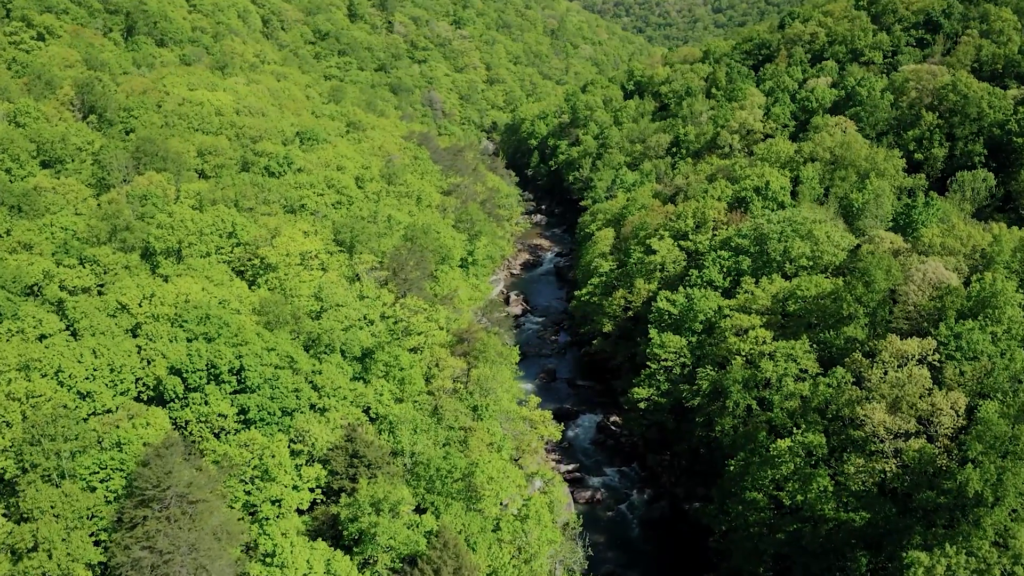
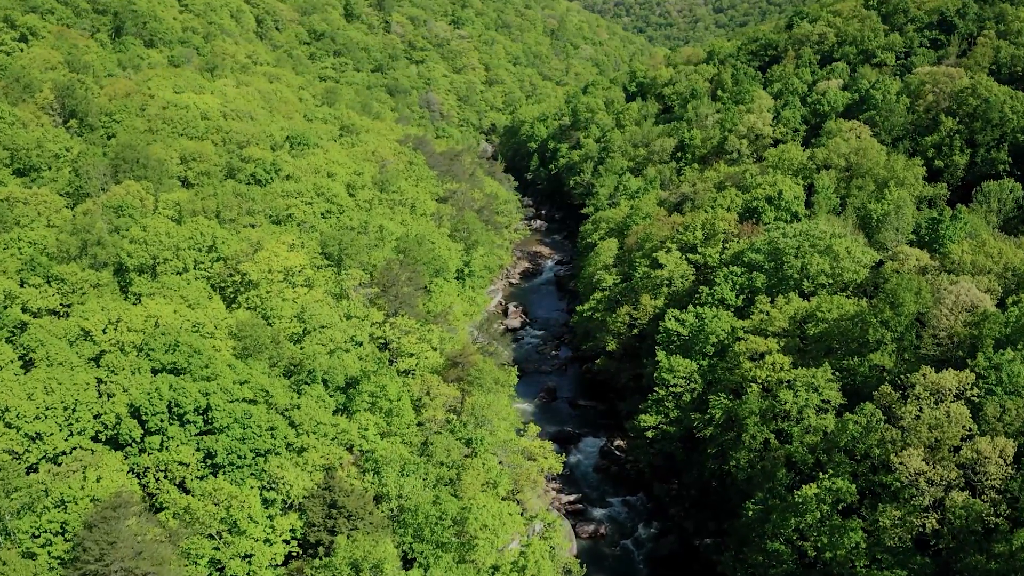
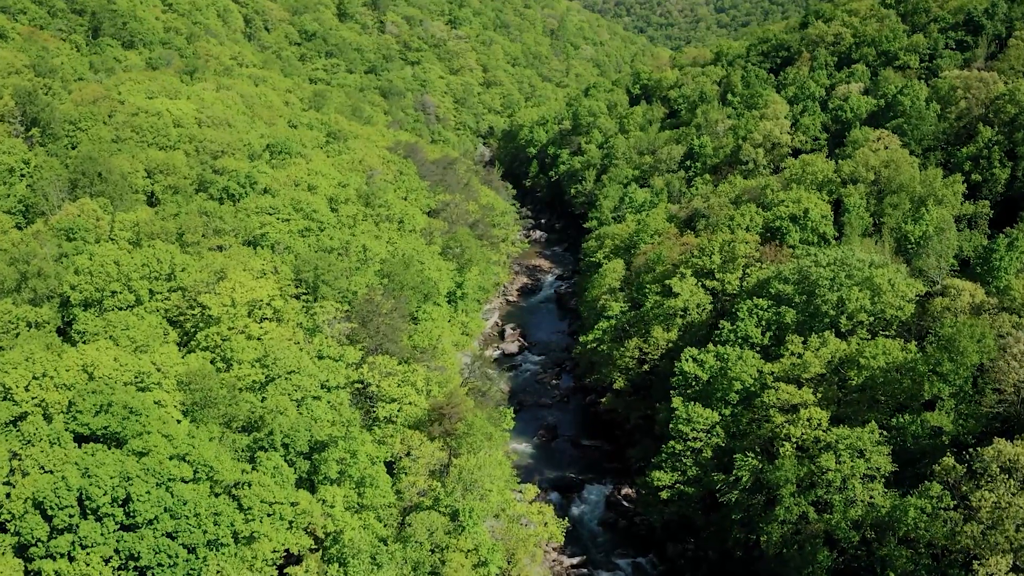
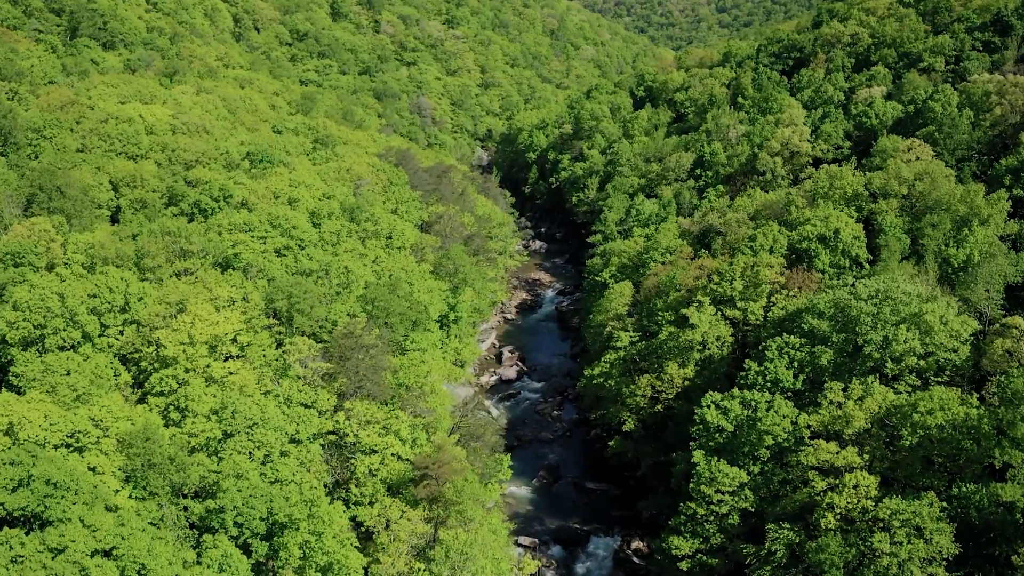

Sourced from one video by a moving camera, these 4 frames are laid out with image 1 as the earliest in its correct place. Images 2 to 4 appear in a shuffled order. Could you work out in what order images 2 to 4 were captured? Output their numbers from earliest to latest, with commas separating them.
2, 3, 4
